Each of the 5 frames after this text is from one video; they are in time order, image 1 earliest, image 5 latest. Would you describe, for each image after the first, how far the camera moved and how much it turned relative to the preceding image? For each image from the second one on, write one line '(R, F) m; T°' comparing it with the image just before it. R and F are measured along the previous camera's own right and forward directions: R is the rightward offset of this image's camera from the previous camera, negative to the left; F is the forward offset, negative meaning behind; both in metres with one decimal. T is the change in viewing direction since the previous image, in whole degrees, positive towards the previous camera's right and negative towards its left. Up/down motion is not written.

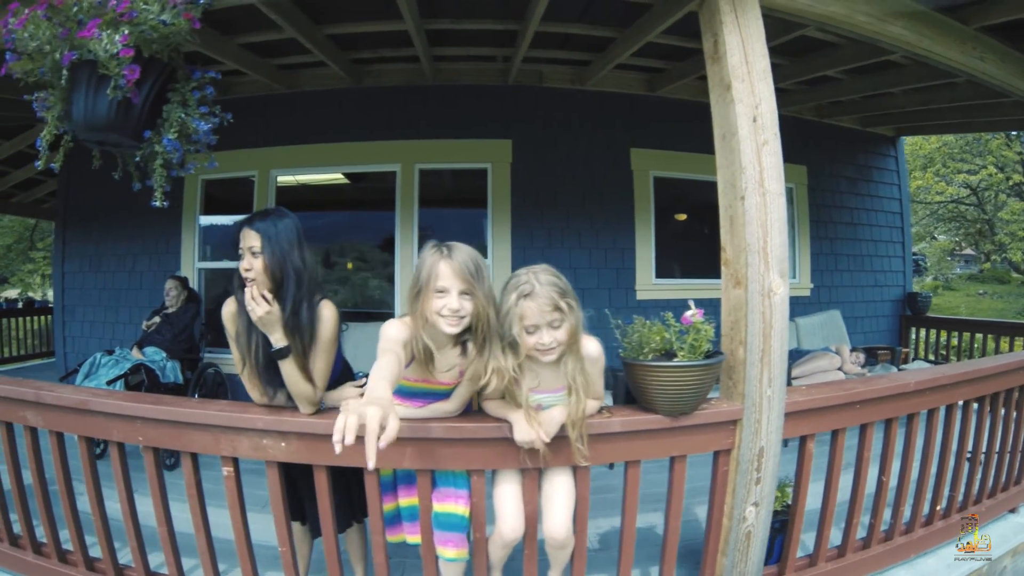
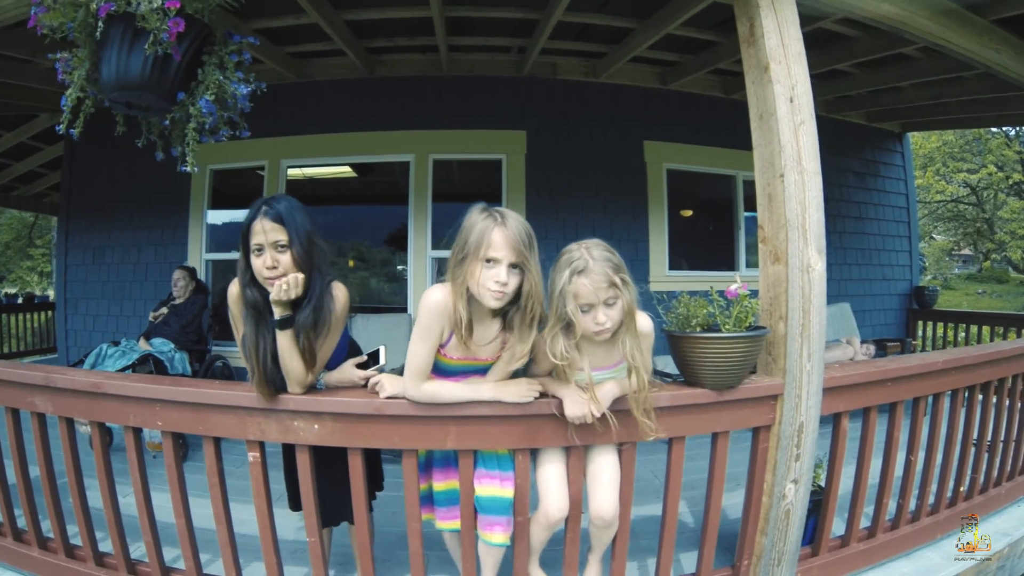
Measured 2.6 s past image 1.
(-0.1, 0.0) m; 0°
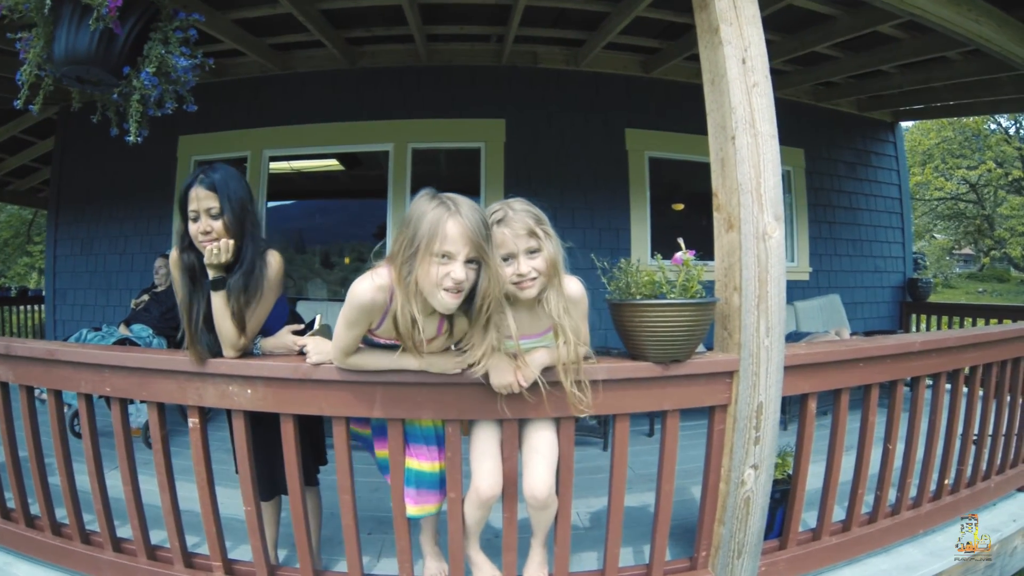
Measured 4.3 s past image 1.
(+0.2, 0.0) m; 0°
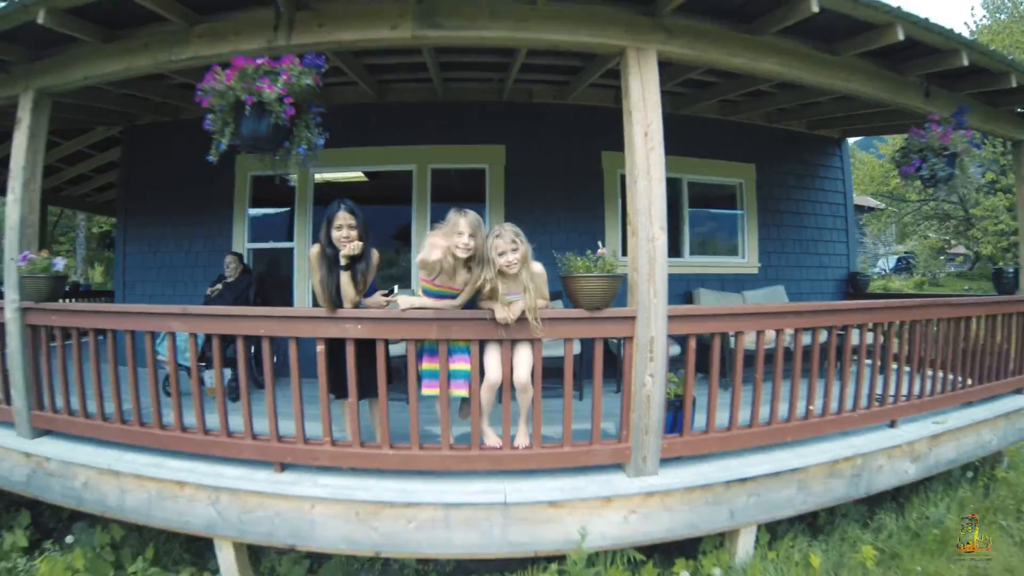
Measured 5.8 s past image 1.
(0.0, -1.0) m; 0°
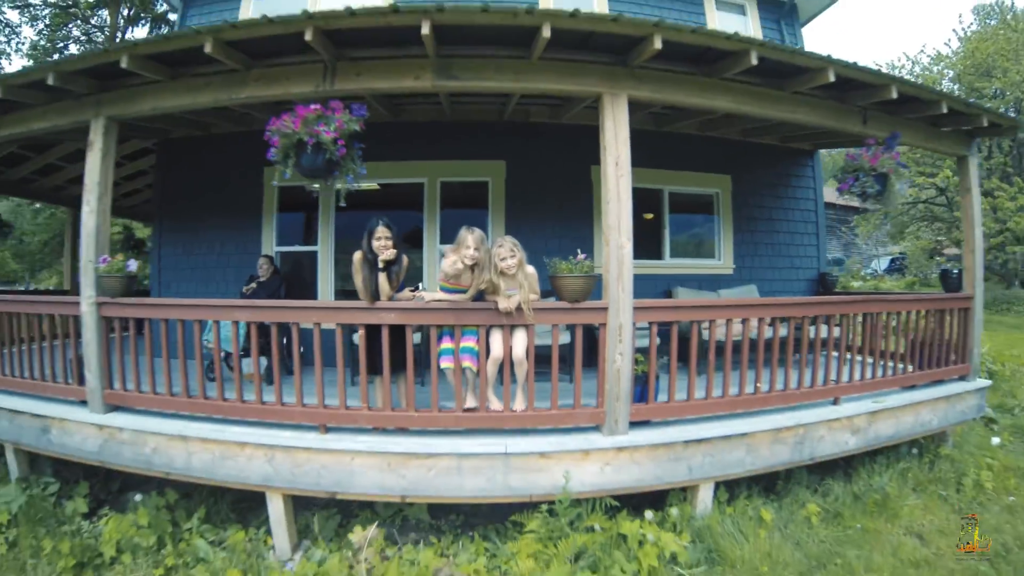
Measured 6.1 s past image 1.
(0.0, -0.7) m; 0°
